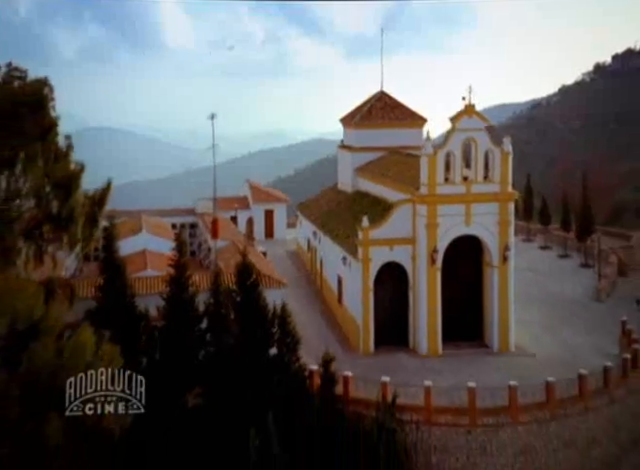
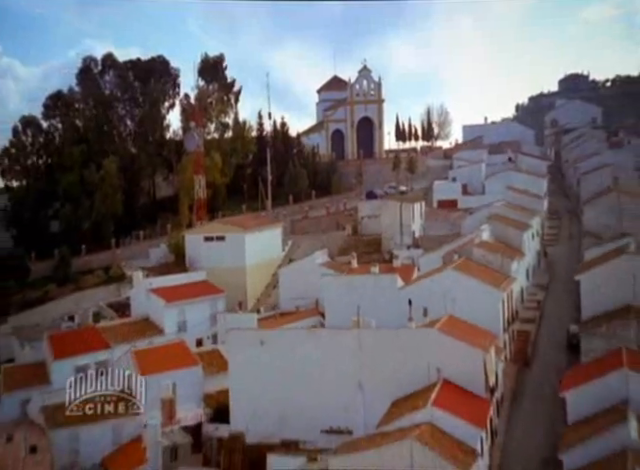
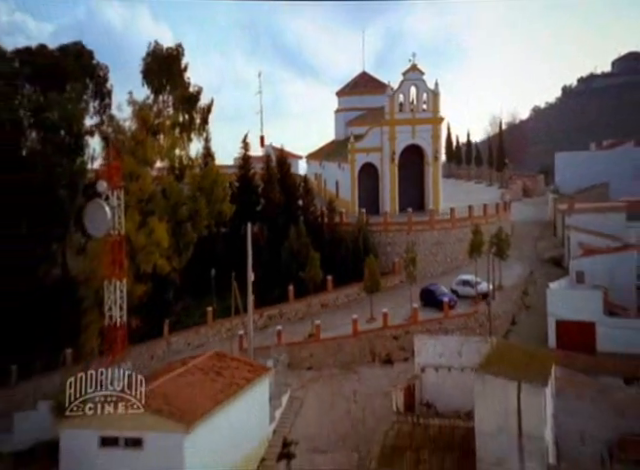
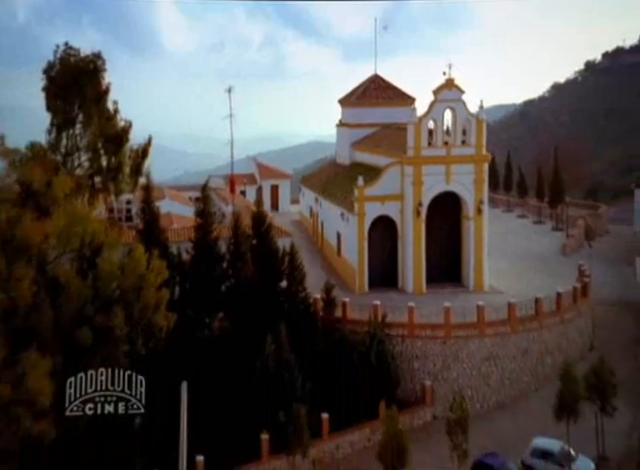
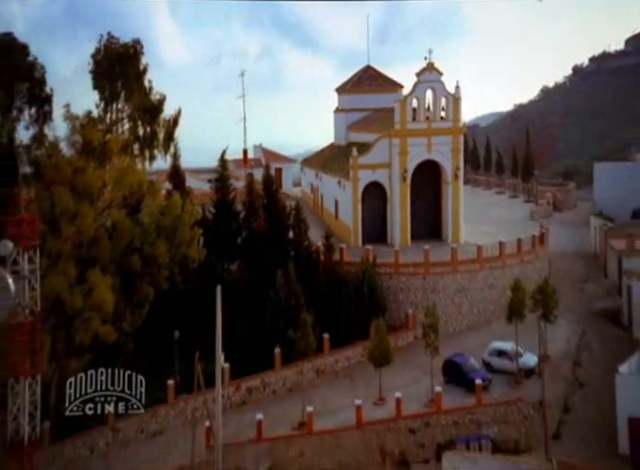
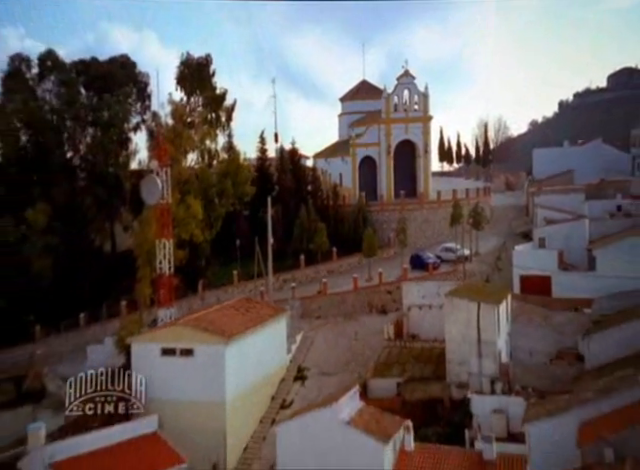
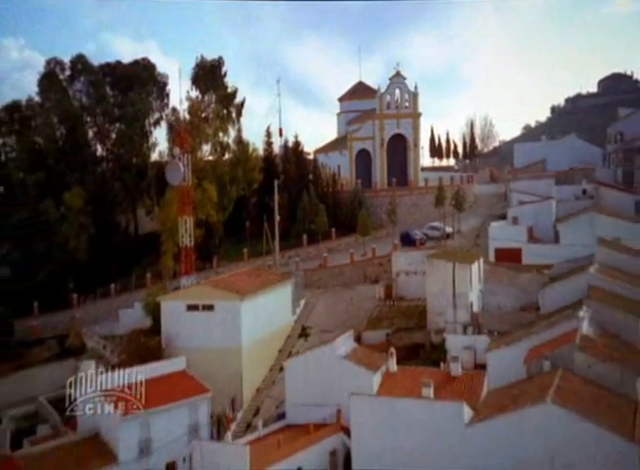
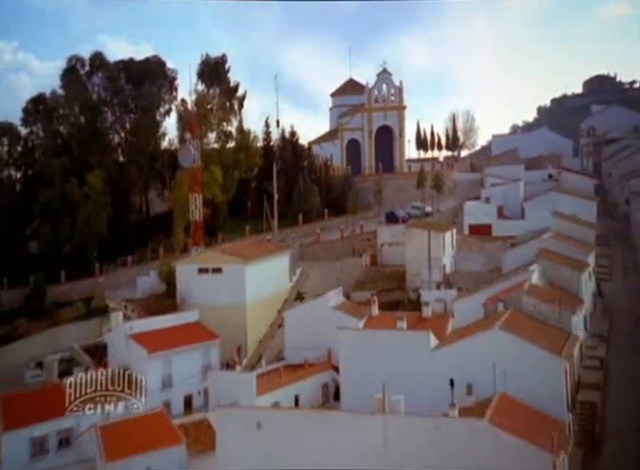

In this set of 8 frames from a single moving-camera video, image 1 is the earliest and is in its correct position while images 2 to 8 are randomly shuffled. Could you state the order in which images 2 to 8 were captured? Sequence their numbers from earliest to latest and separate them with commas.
4, 5, 3, 6, 7, 8, 2
